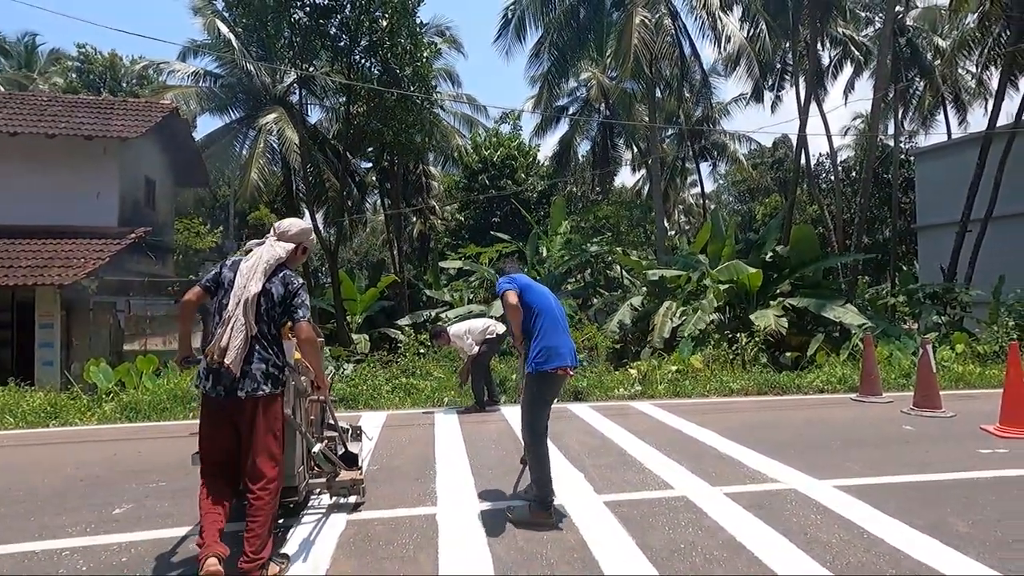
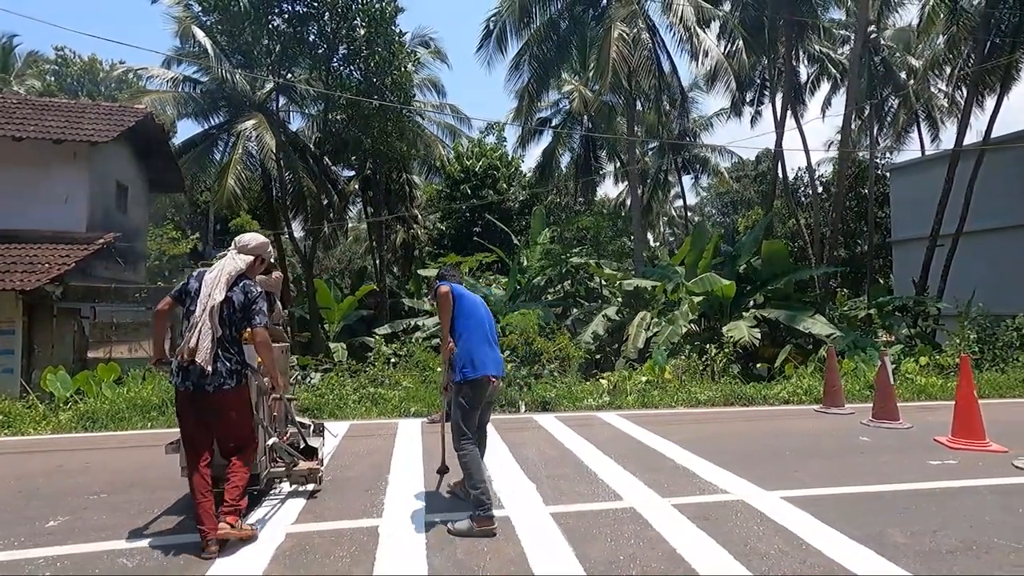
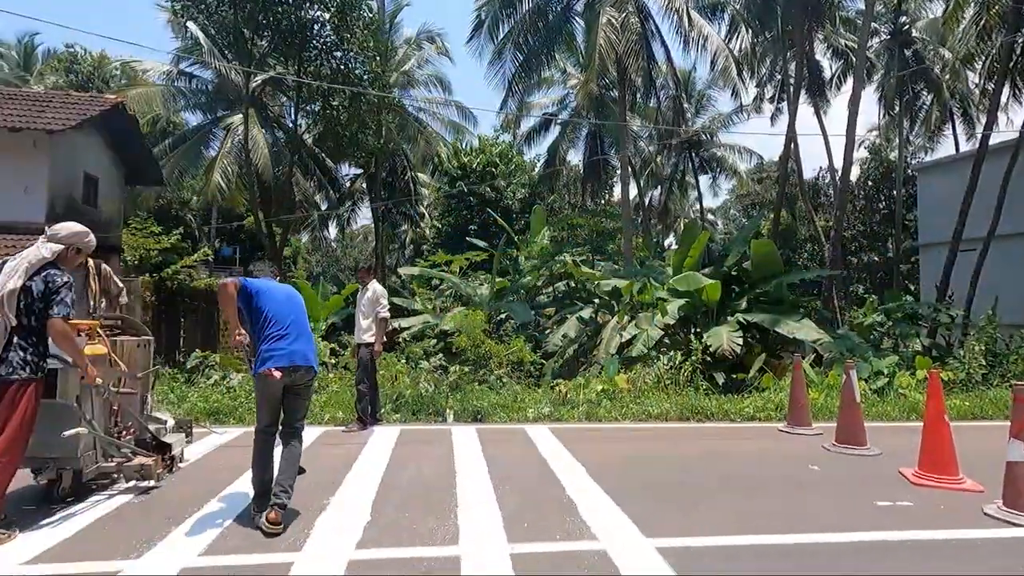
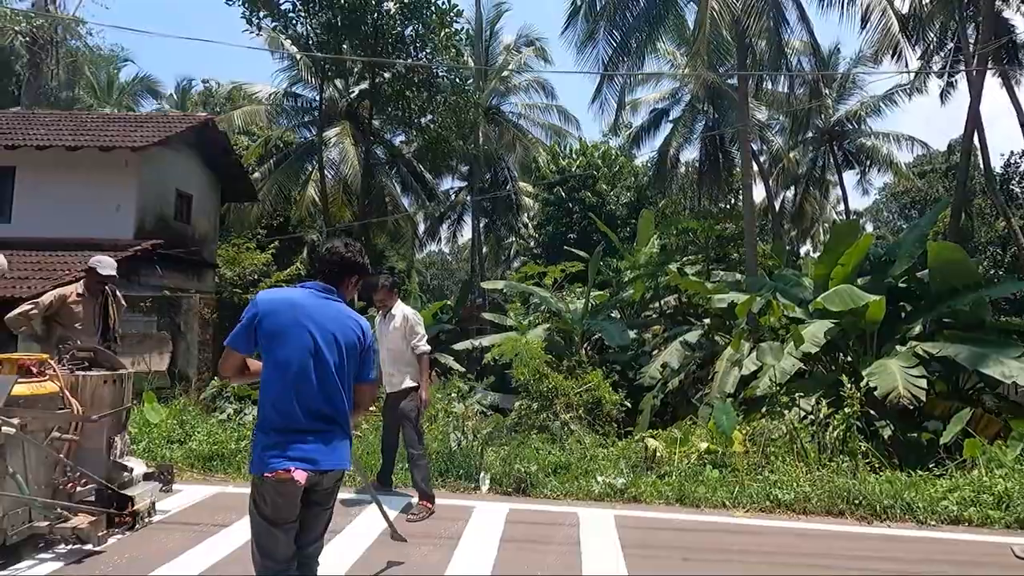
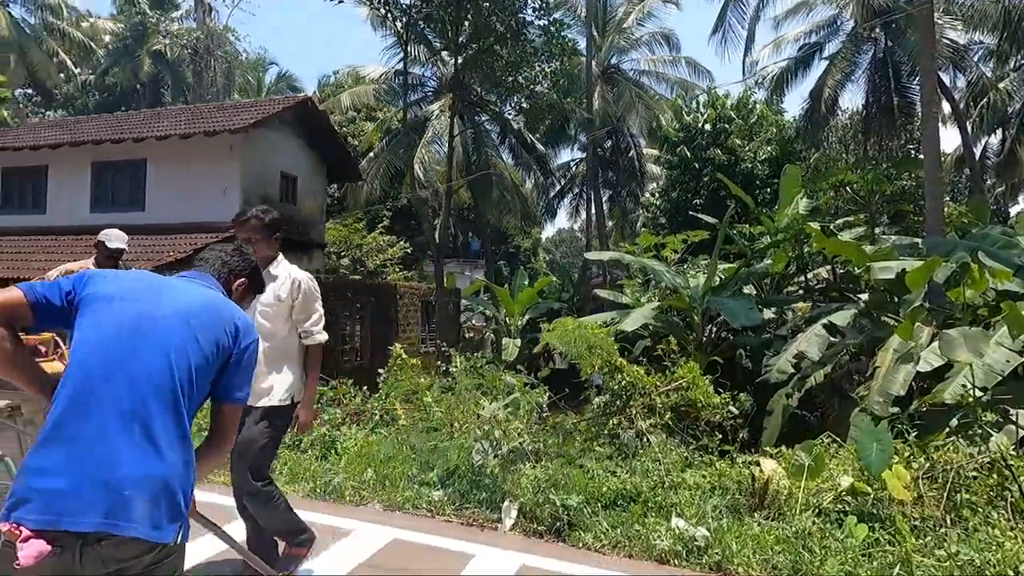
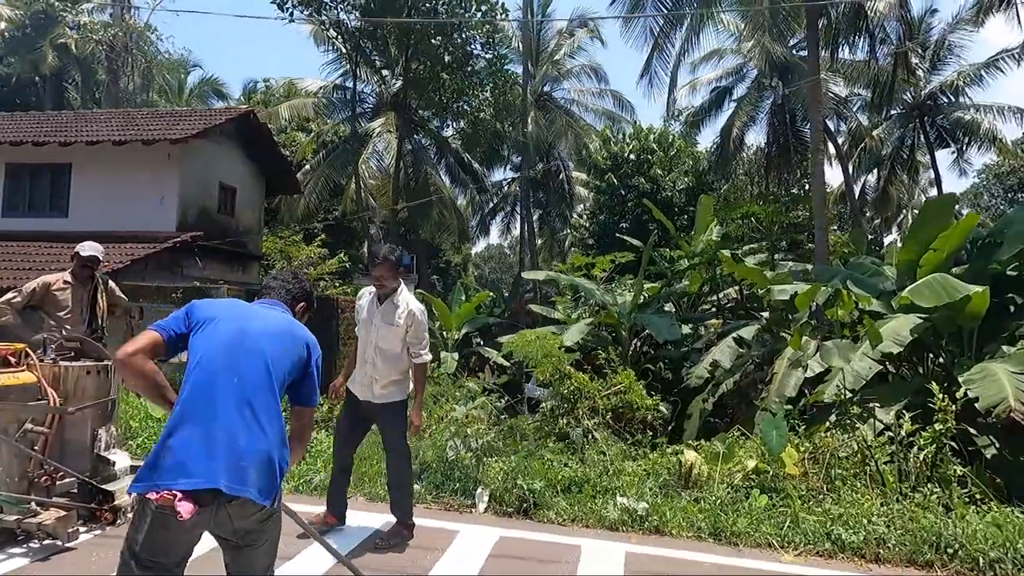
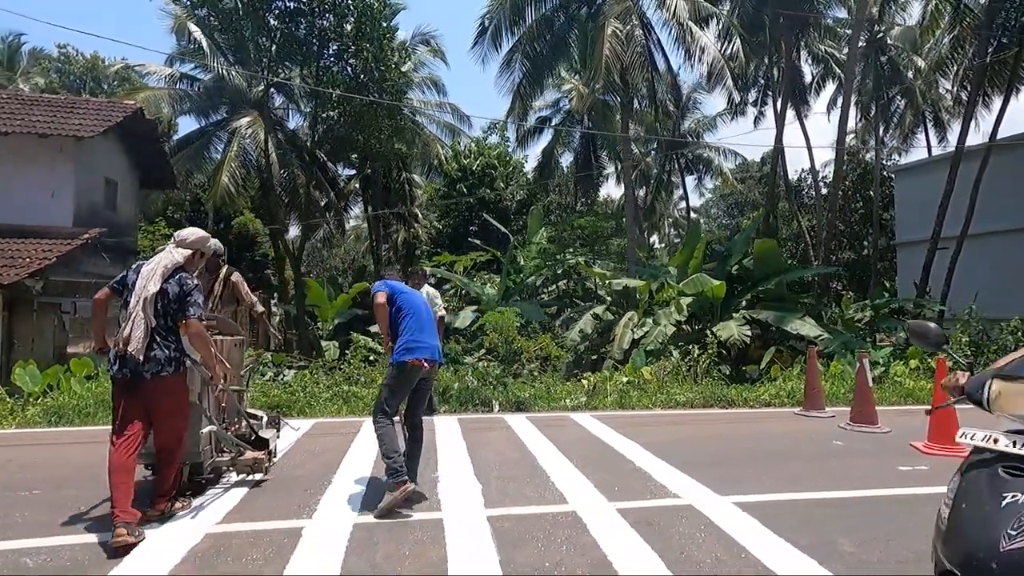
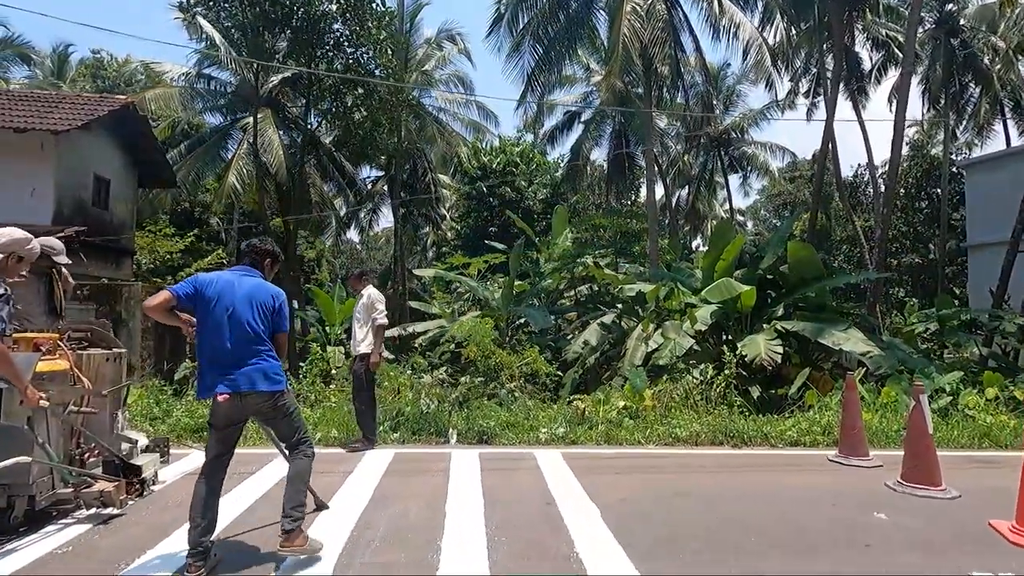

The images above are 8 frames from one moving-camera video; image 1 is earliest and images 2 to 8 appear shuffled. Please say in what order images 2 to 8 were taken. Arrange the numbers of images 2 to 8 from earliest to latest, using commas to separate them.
2, 7, 3, 8, 4, 6, 5
